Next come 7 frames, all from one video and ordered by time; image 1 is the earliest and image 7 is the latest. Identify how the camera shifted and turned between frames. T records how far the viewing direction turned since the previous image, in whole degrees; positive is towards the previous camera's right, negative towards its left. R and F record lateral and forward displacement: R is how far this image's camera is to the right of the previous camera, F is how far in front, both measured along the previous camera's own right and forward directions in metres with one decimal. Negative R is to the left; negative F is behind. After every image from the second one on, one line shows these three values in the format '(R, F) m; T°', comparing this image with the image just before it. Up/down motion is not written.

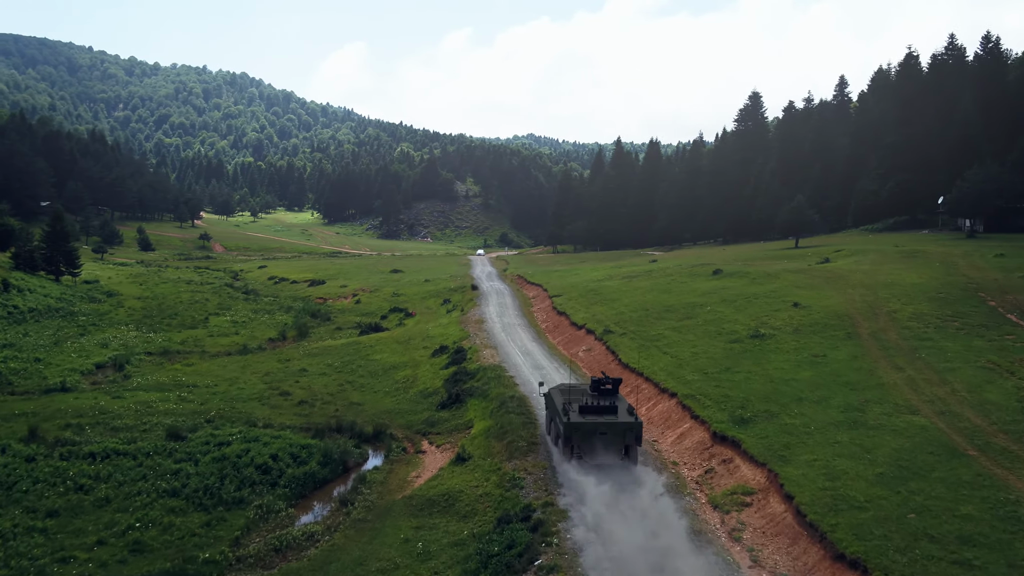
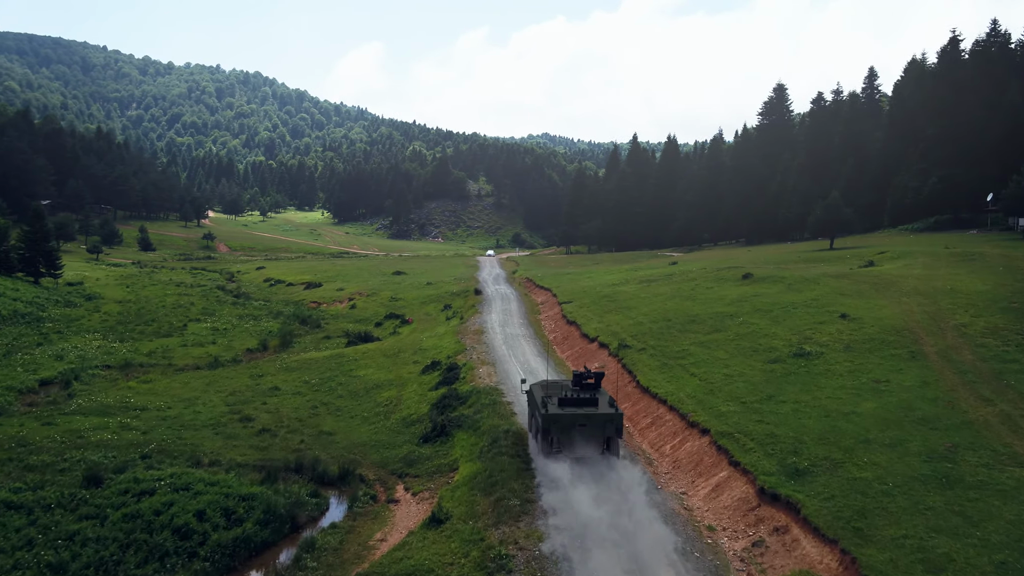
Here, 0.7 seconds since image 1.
(+0.6, +6.1) m; -1°
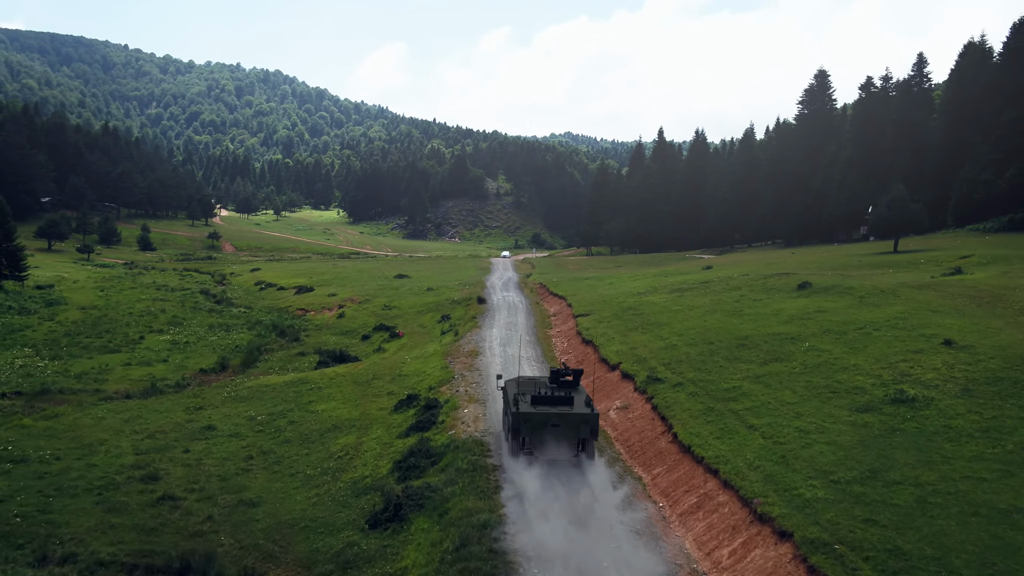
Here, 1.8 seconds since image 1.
(+0.9, +9.1) m; -1°
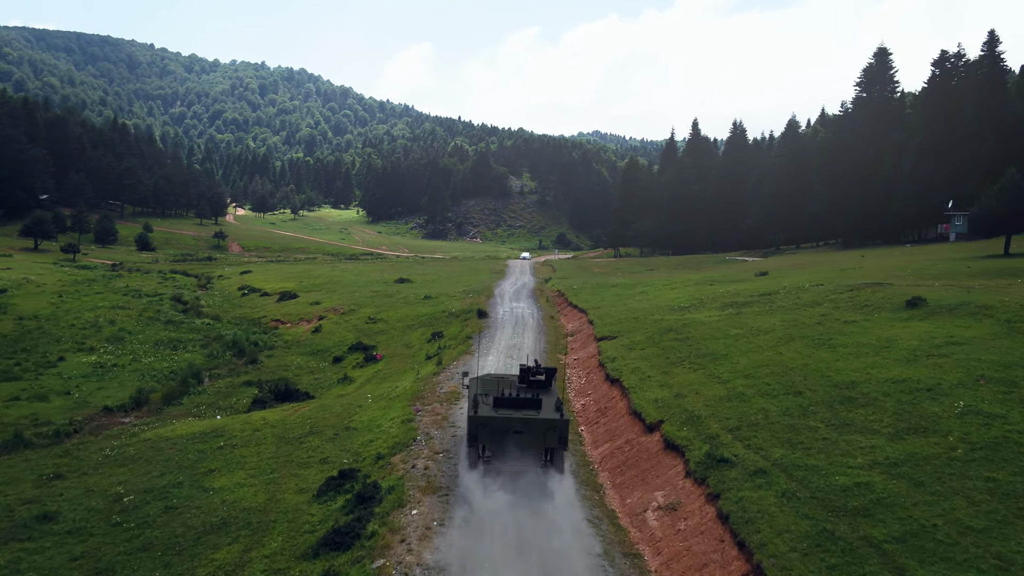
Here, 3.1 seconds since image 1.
(+1.0, +11.2) m; -2°
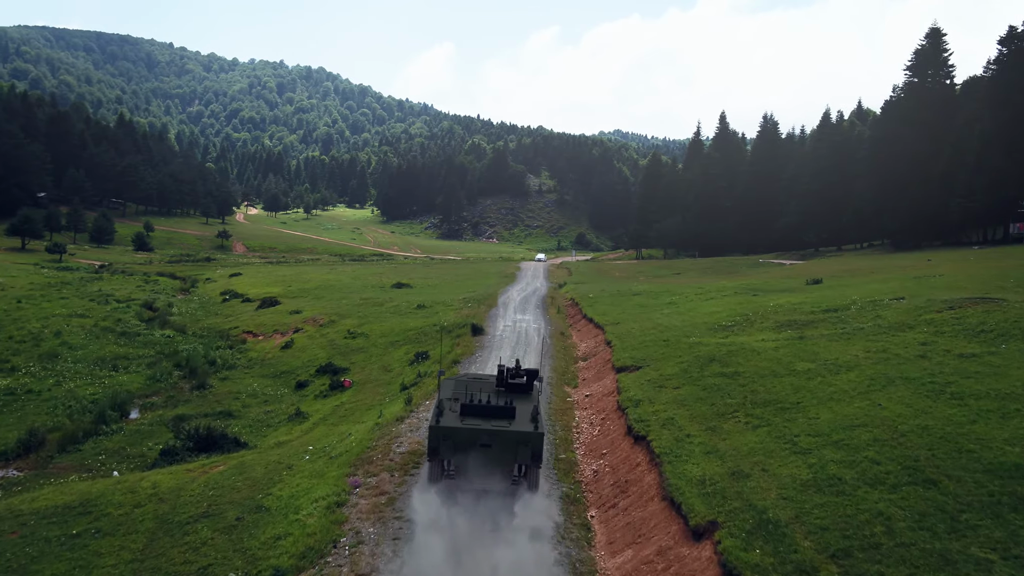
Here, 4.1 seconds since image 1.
(+0.8, +8.1) m; -1°
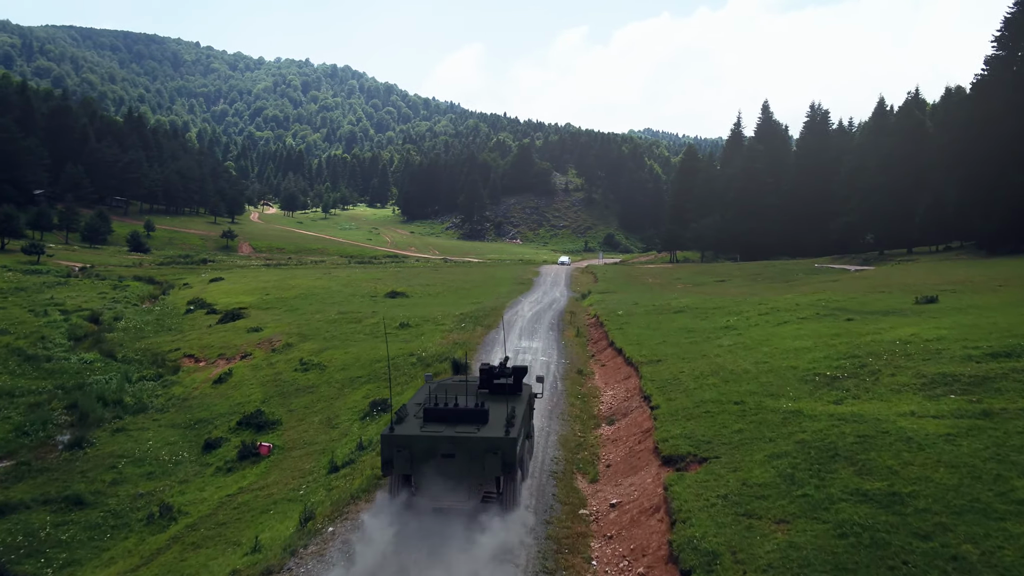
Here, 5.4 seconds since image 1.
(+1.0, +11.0) m; -2°
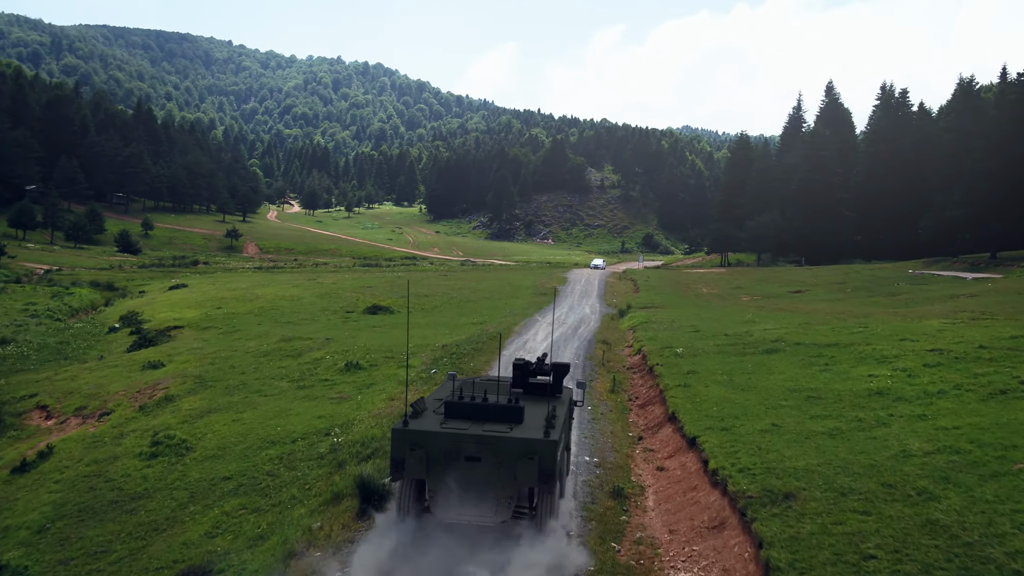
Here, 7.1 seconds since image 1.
(+1.0, +14.0) m; -2°
